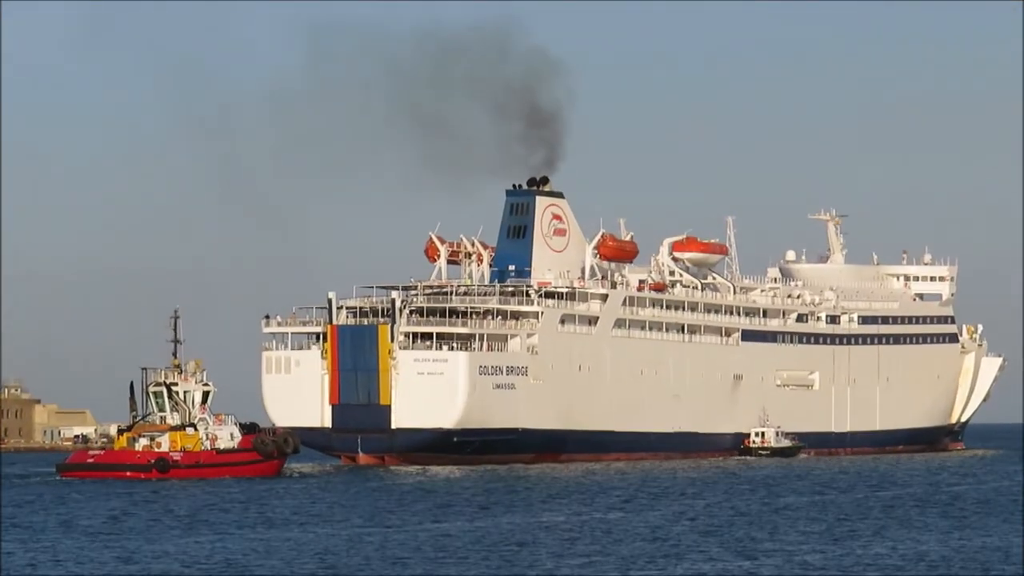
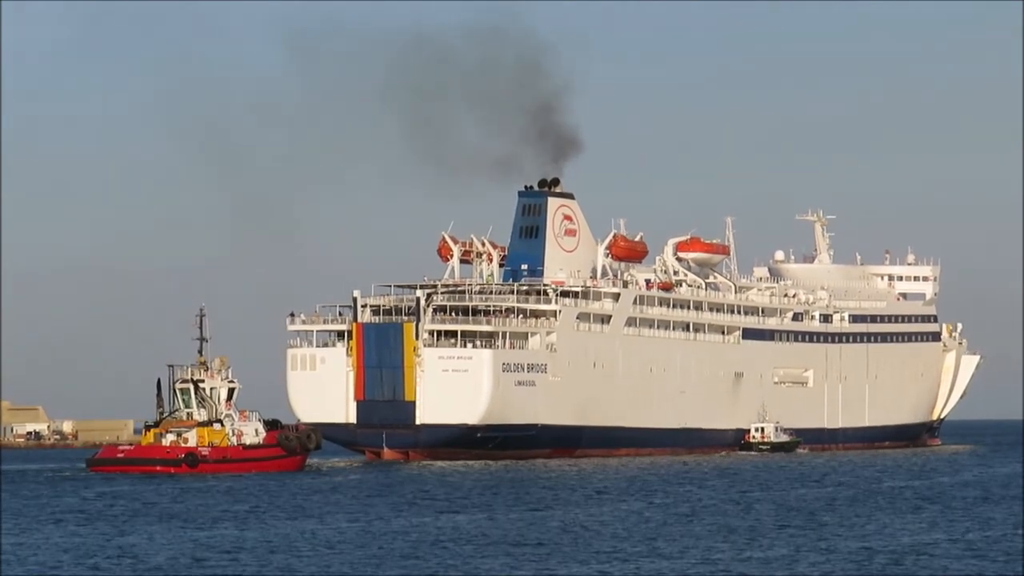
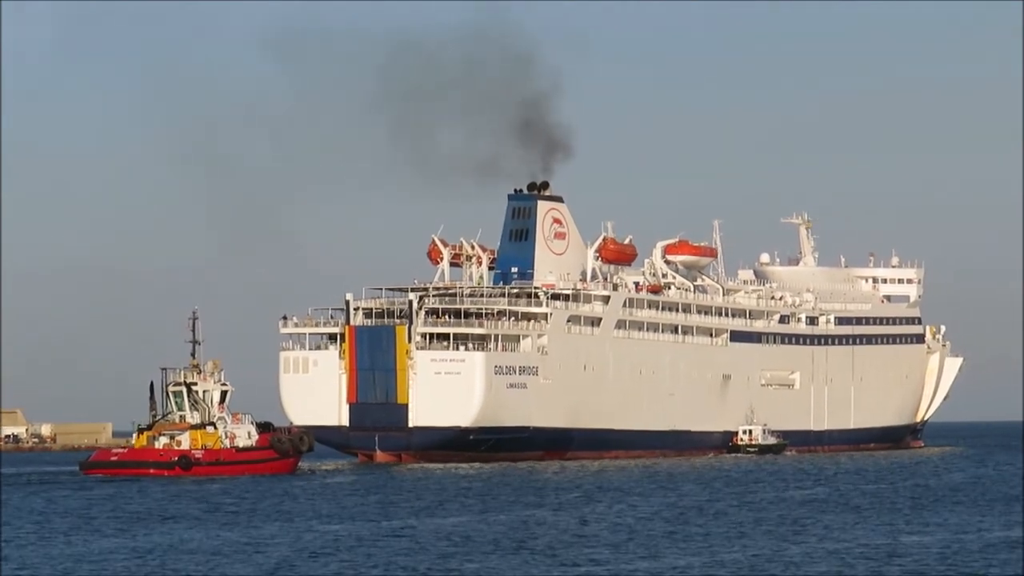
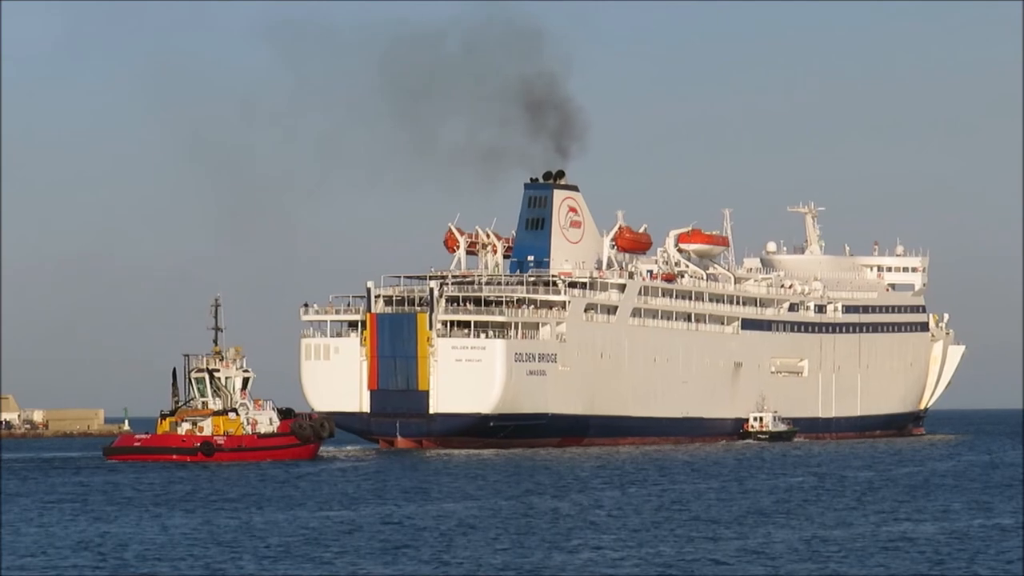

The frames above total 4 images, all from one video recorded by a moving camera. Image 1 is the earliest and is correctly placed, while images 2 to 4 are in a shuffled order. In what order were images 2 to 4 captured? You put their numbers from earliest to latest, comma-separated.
2, 3, 4
